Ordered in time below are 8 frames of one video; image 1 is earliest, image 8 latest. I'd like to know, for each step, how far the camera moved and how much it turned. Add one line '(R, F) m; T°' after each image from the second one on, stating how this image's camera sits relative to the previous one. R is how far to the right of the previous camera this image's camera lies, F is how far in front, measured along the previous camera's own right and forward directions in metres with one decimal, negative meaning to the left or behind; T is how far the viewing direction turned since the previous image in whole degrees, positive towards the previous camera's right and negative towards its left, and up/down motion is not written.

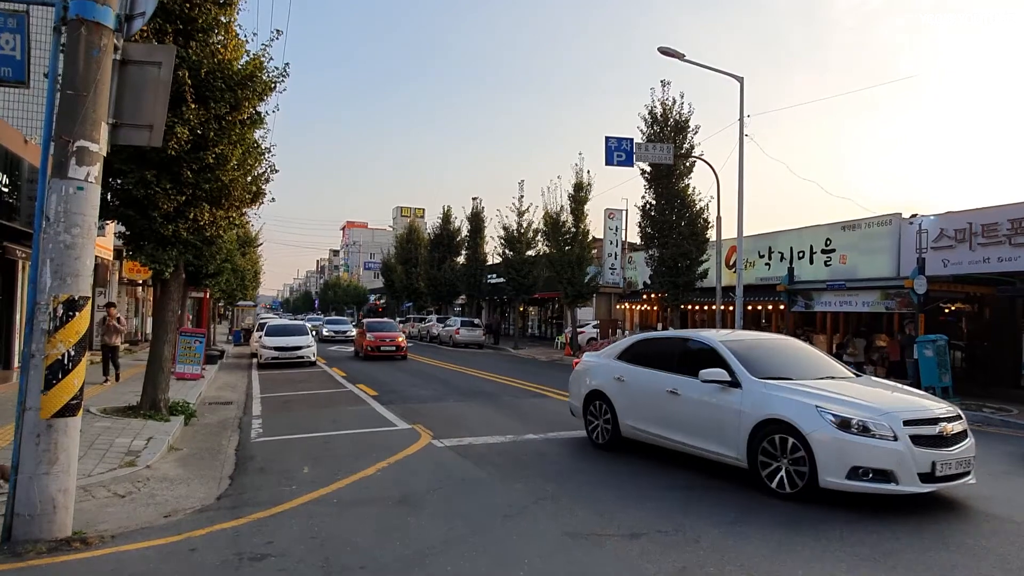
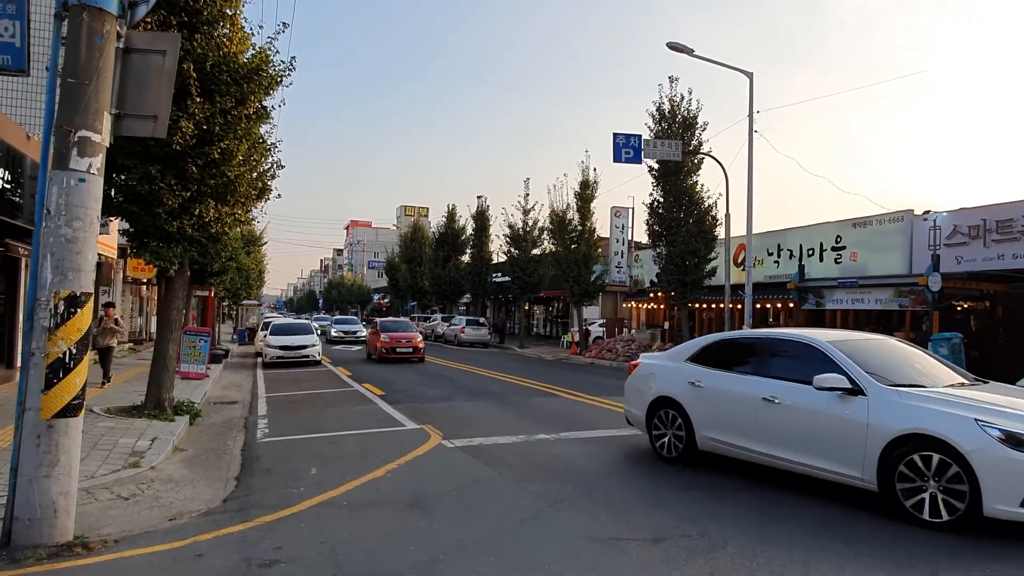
(-0.1, +0.2) m; 0°
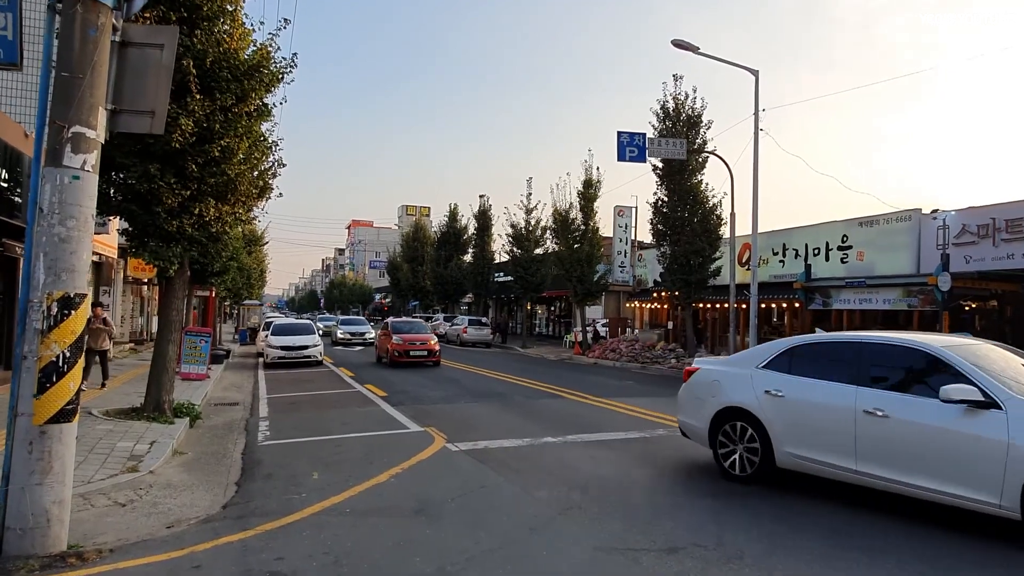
(-0.1, +0.2) m; 0°
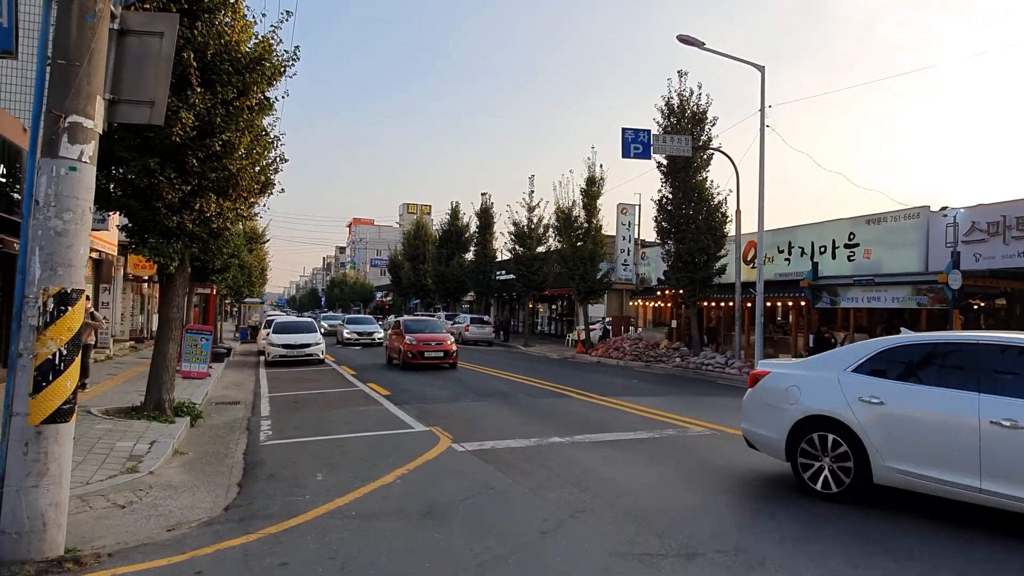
(-0.1, +0.2) m; 0°
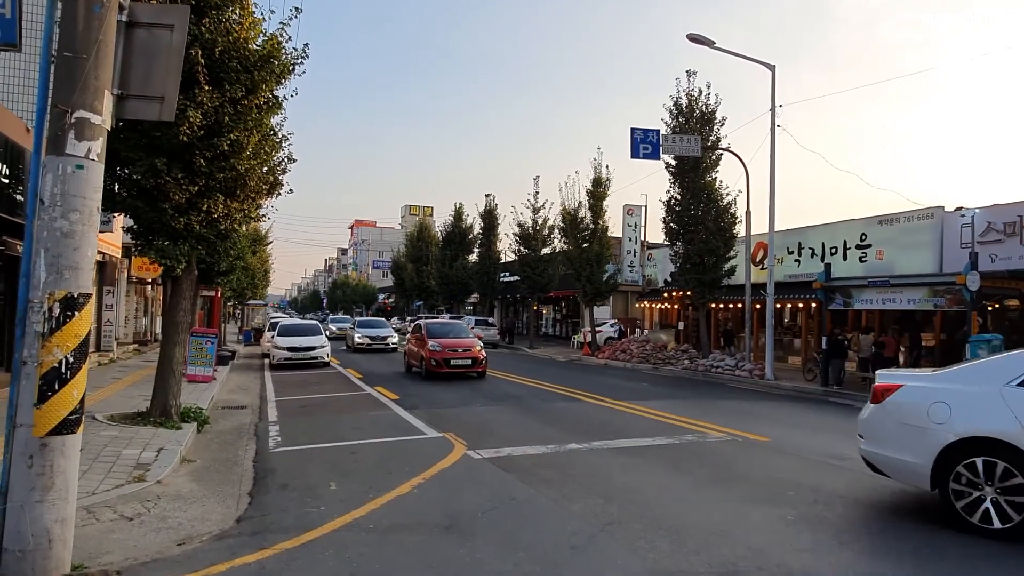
(-0.2, +0.3) m; 0°
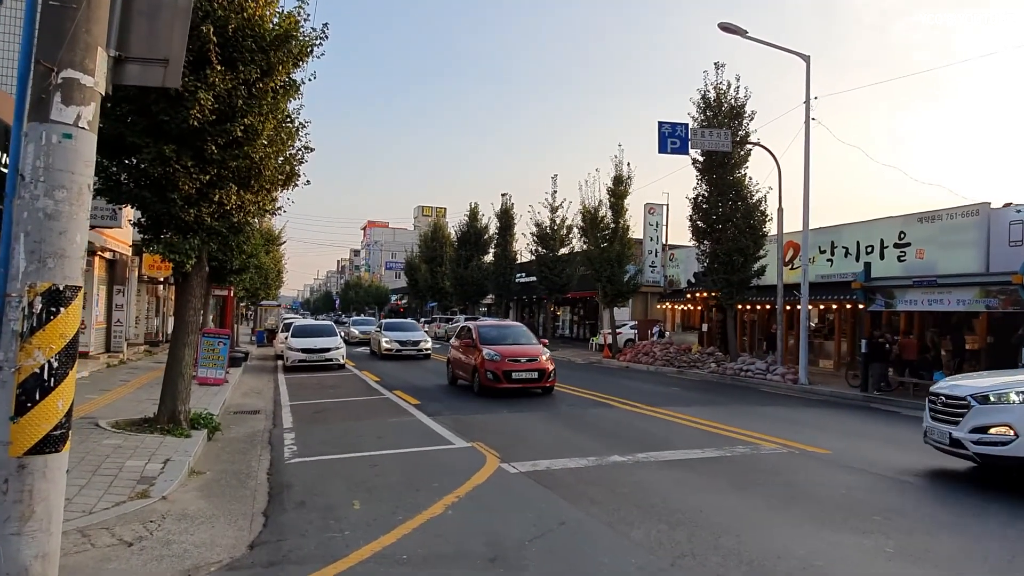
(-0.3, +0.8) m; -1°
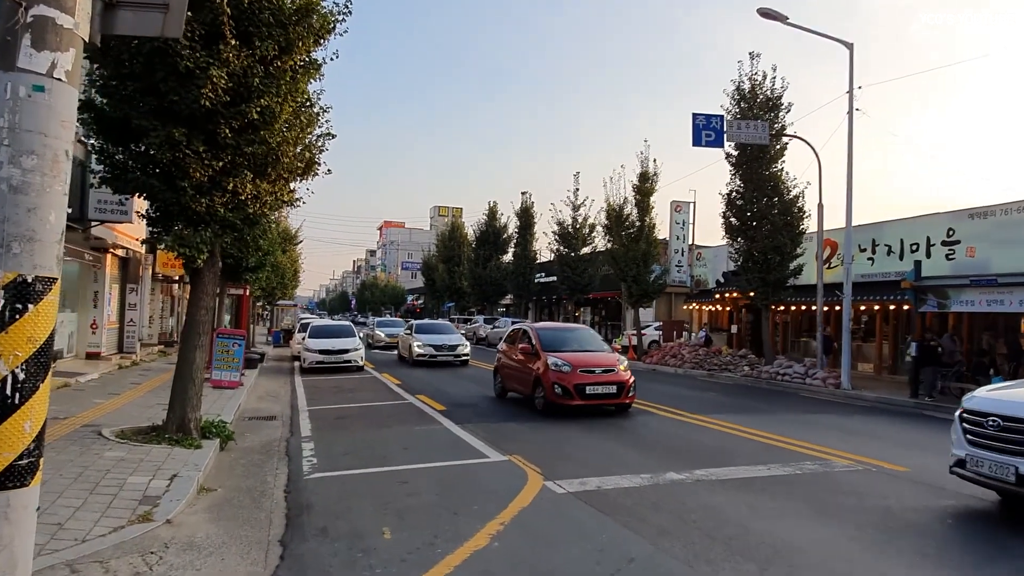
(-0.3, +0.9) m; -1°
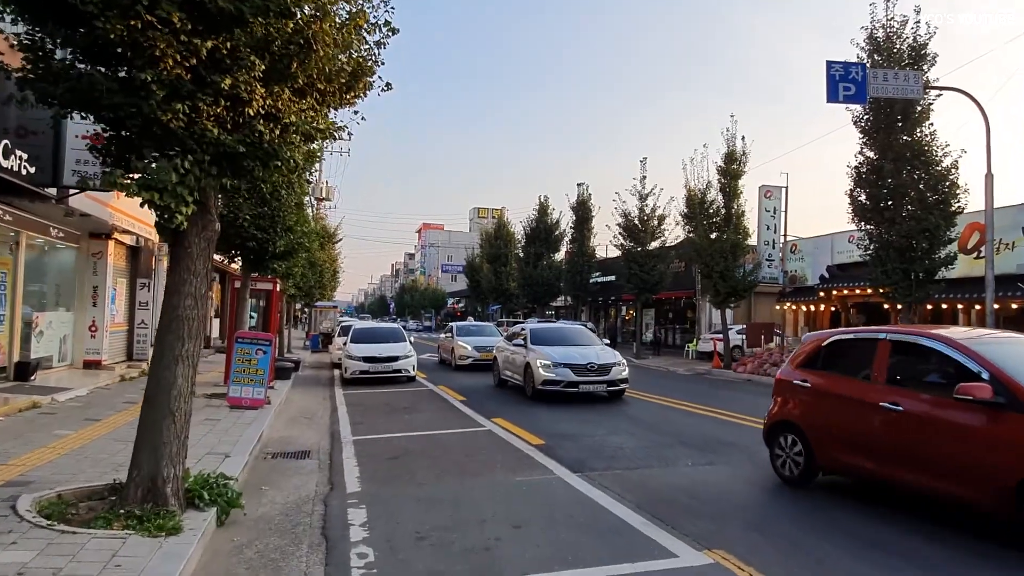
(-1.1, +3.7) m; -3°
